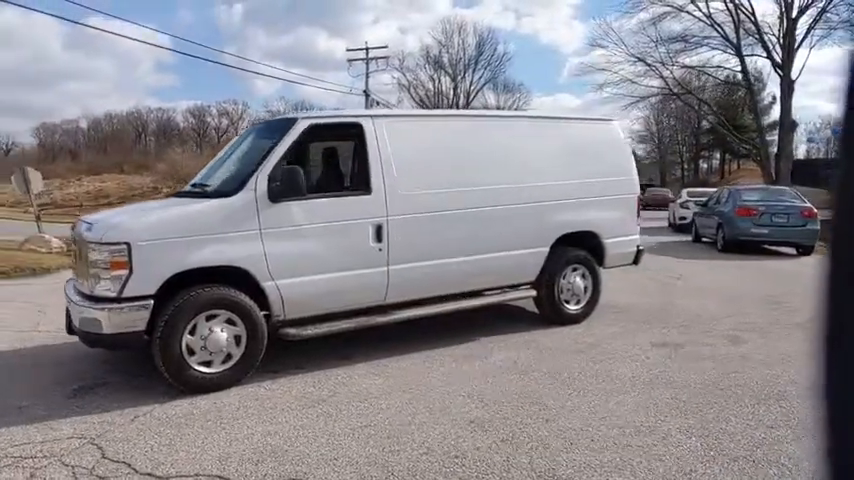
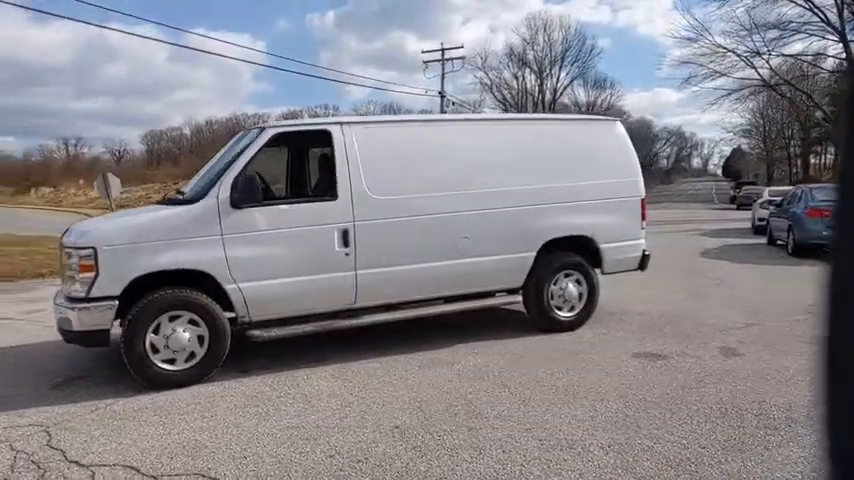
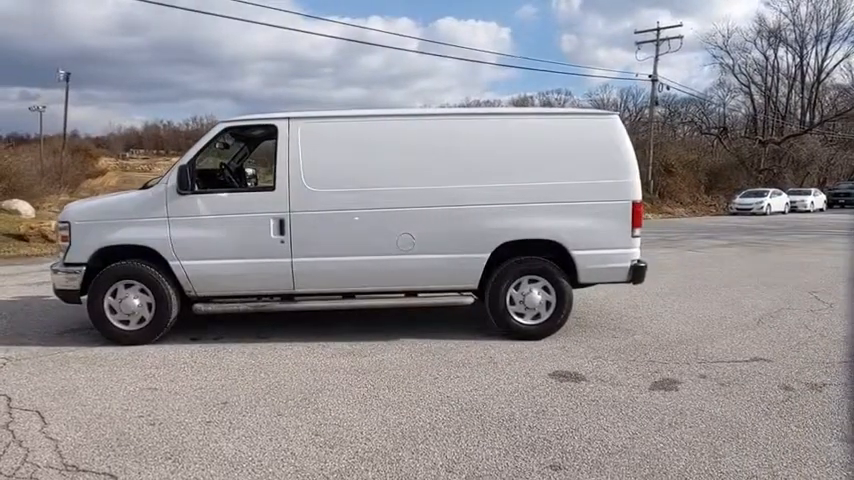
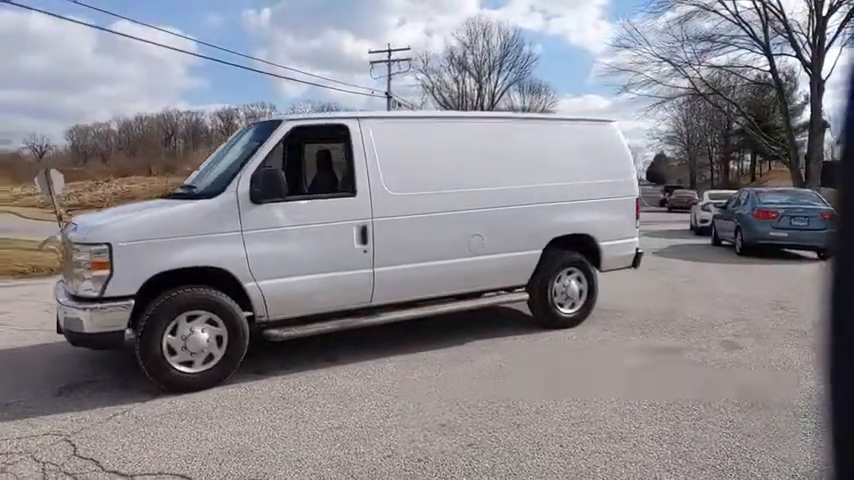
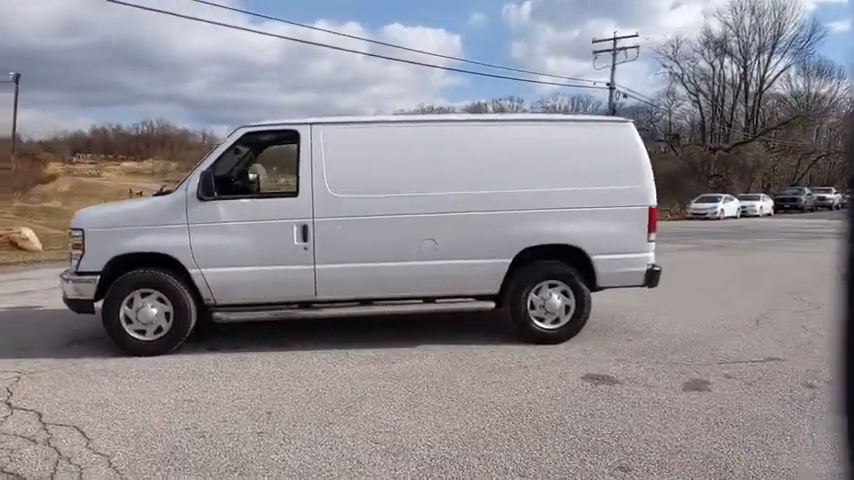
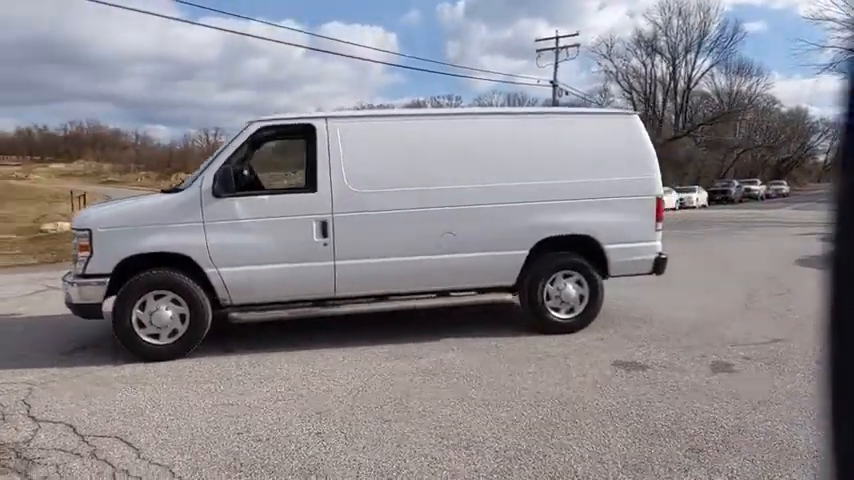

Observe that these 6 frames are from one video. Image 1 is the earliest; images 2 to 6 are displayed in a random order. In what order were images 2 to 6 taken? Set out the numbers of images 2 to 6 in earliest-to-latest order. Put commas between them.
4, 2, 6, 5, 3
